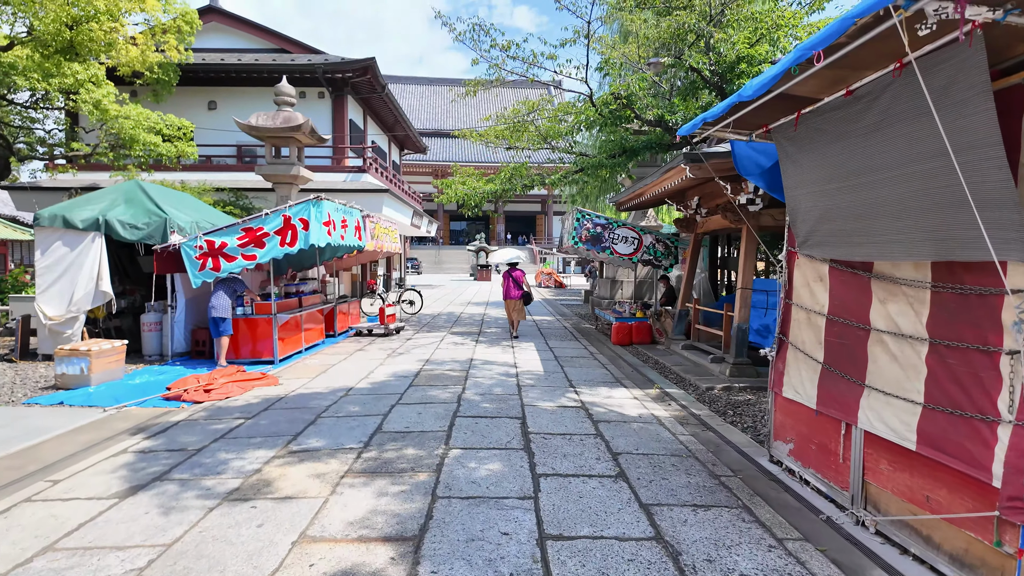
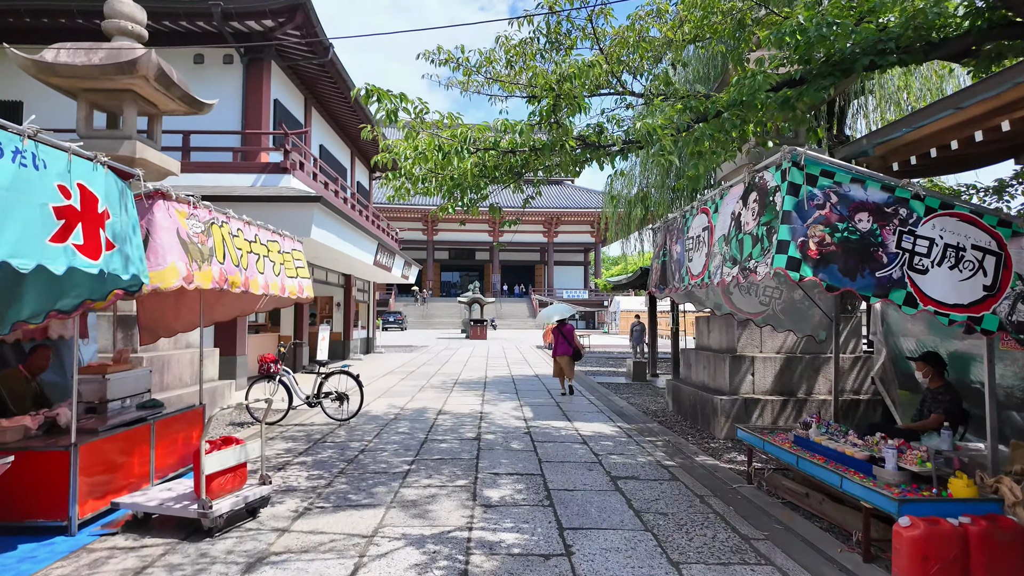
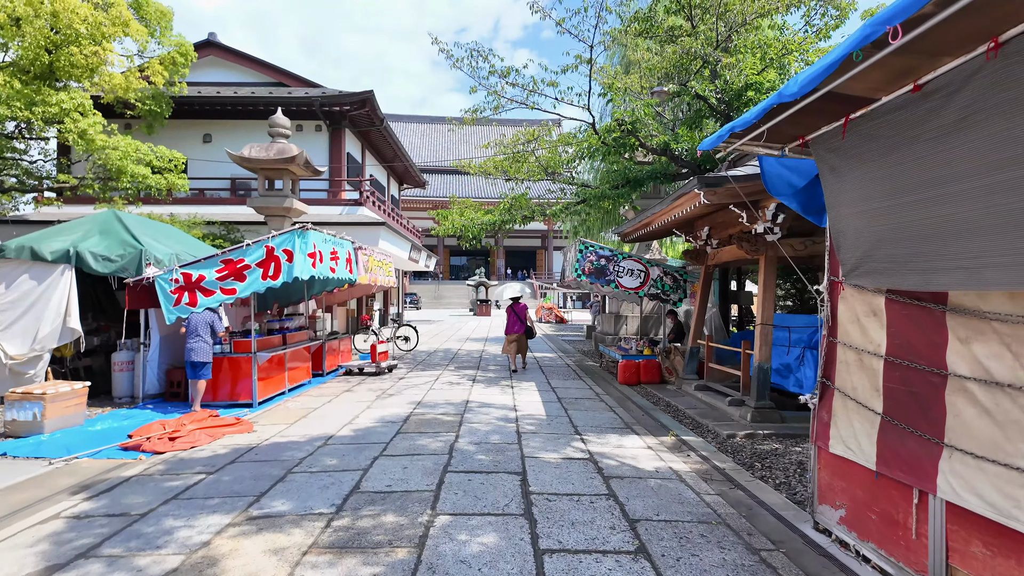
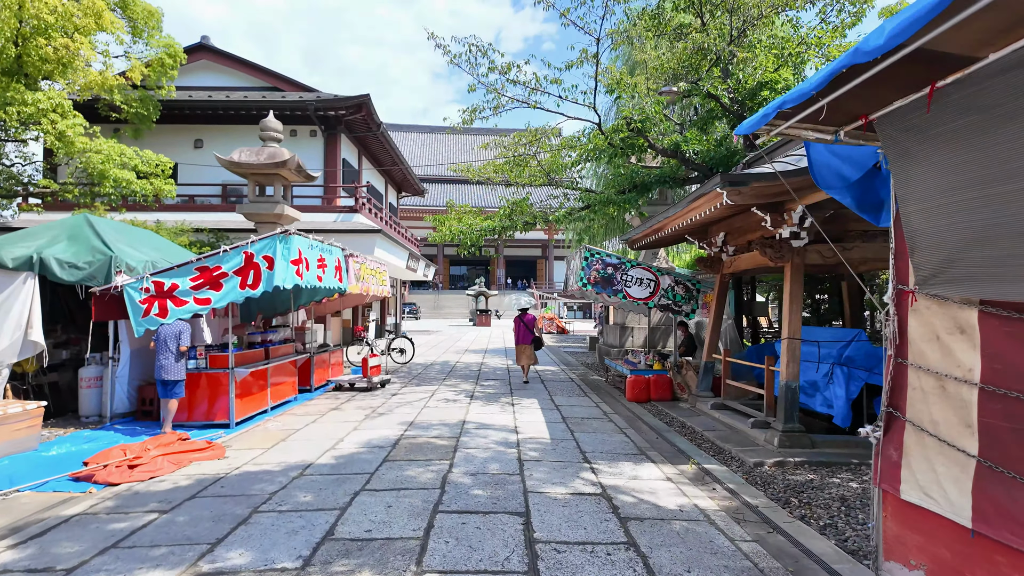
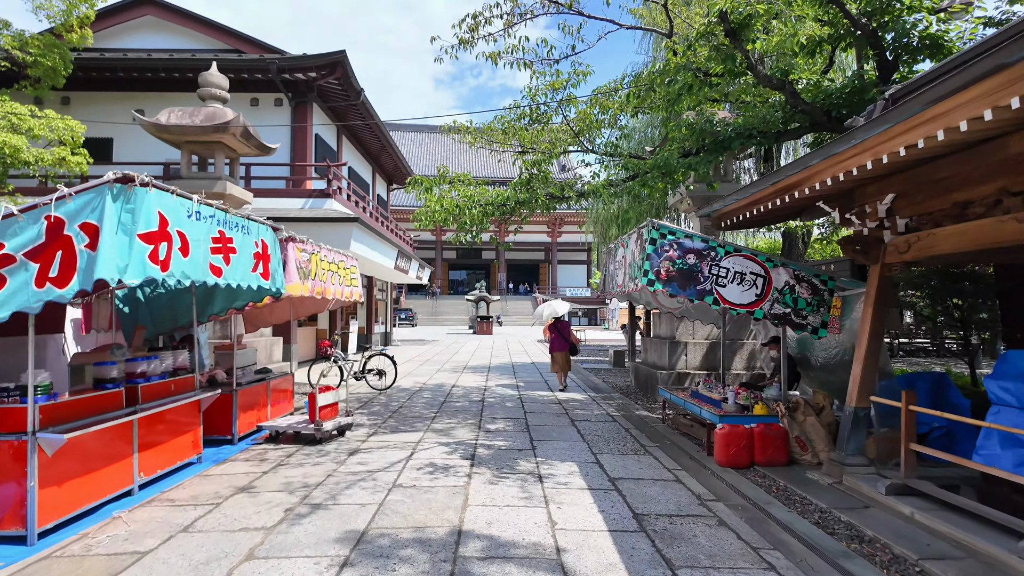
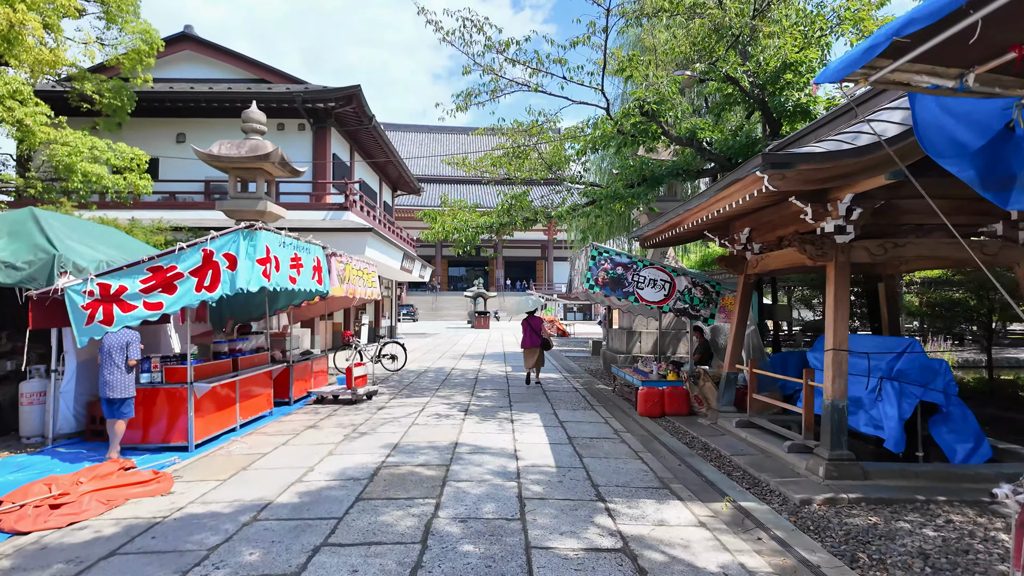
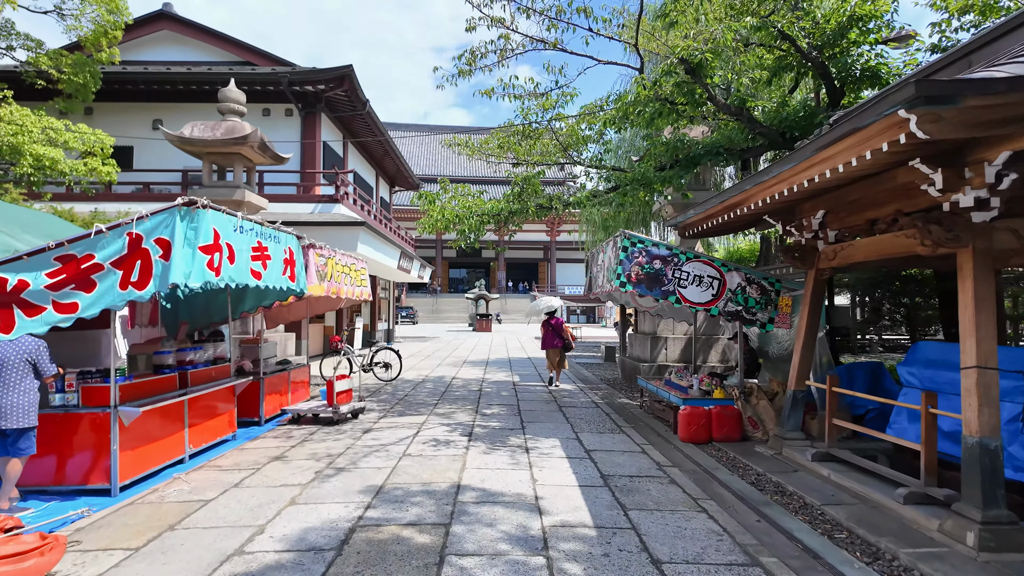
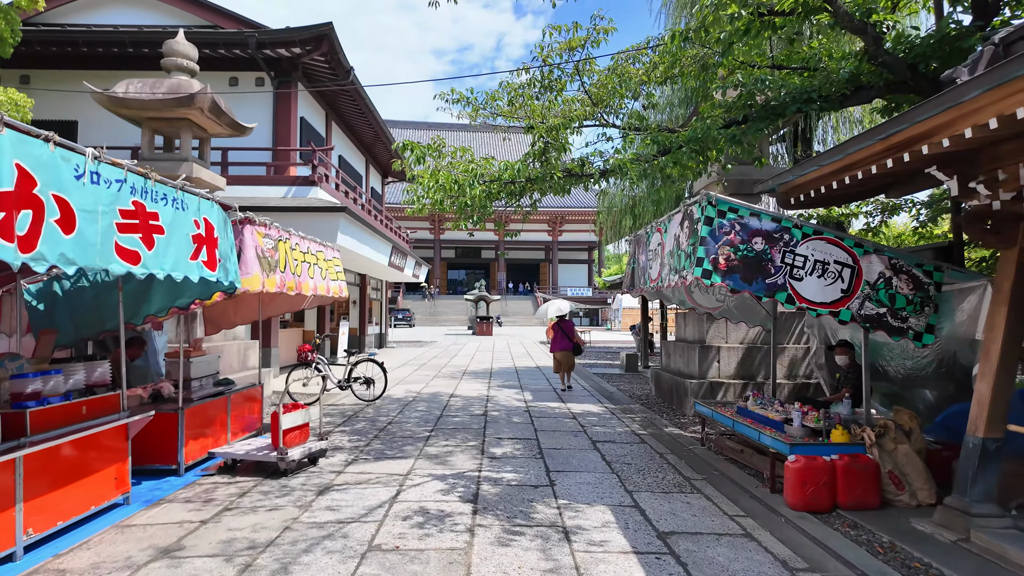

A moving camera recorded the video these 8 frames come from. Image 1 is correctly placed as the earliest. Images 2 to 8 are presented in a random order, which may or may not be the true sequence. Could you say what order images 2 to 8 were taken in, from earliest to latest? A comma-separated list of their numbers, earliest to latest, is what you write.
3, 4, 6, 7, 5, 8, 2
